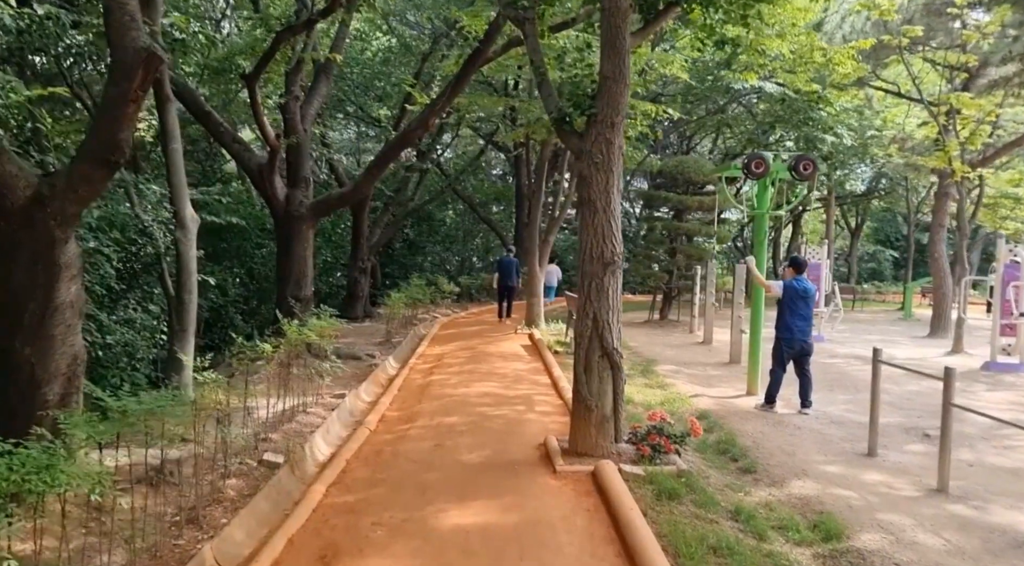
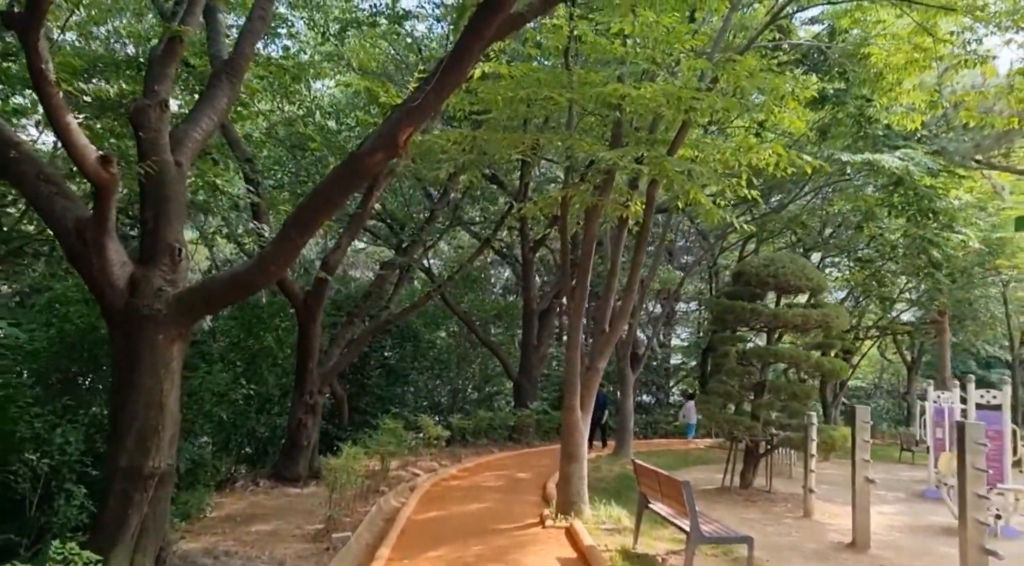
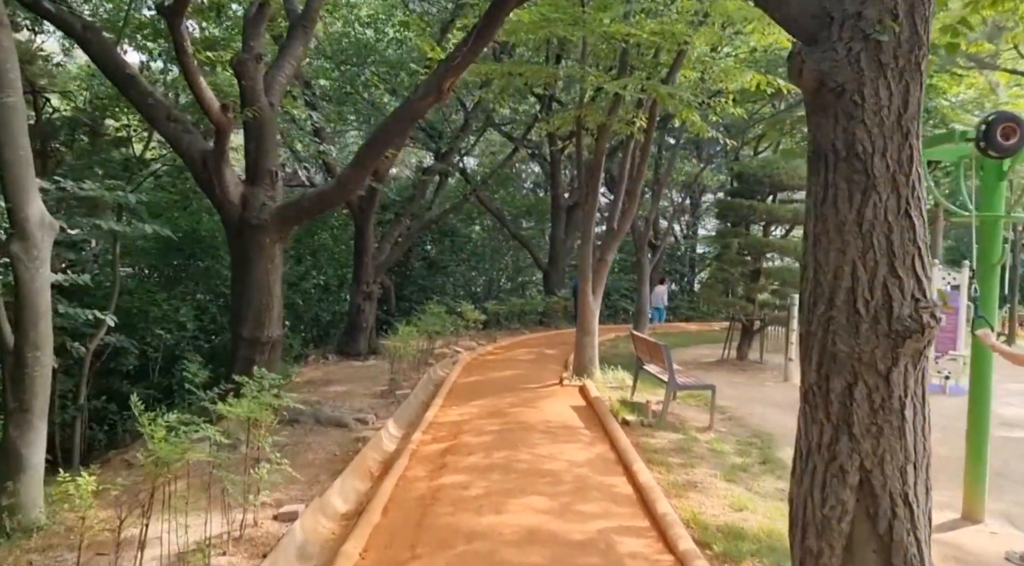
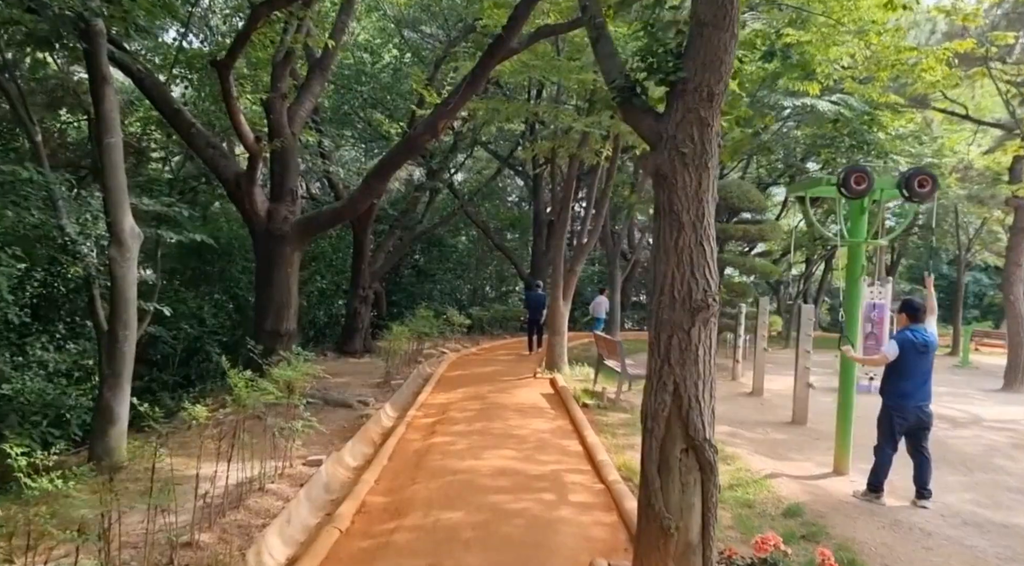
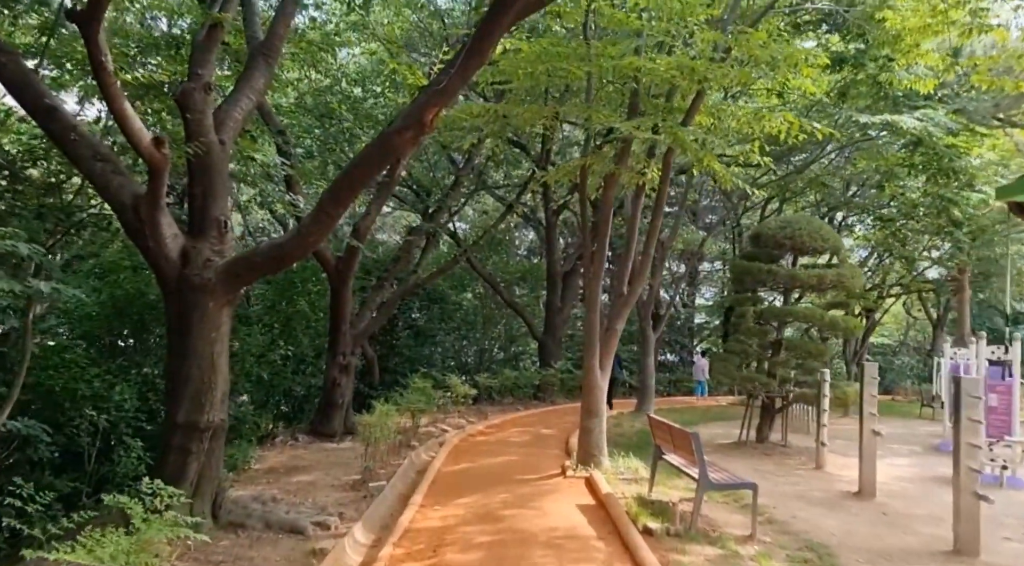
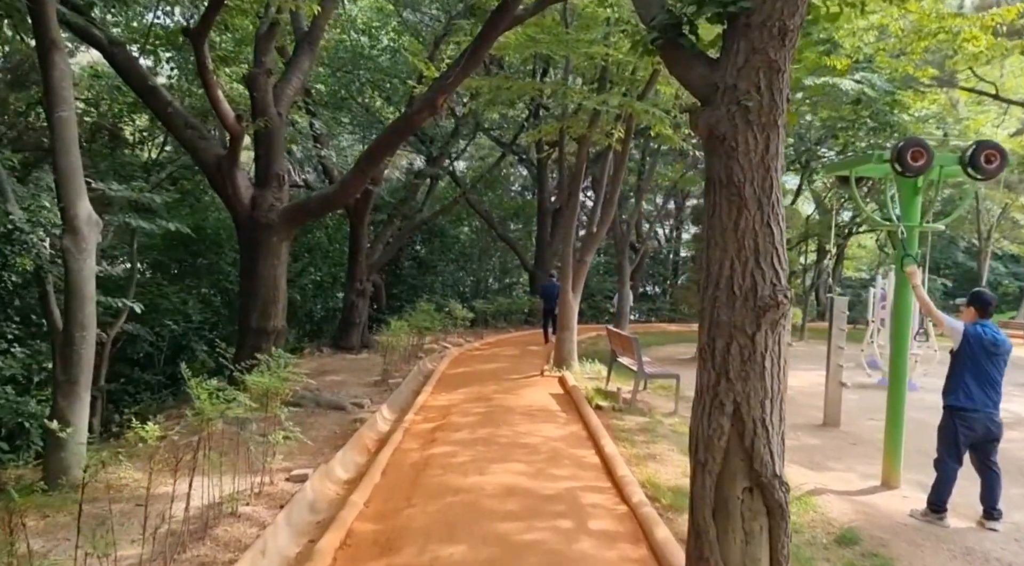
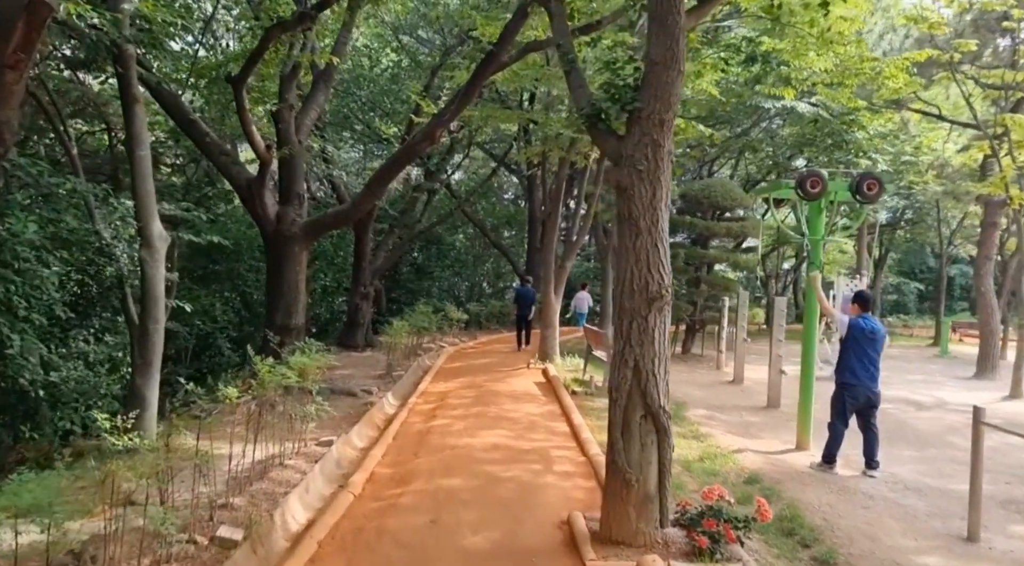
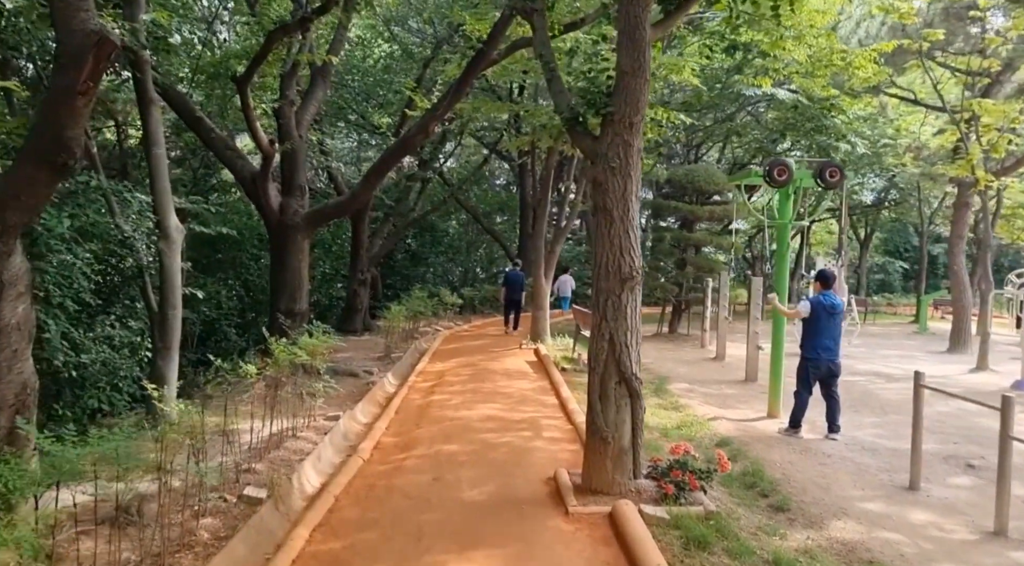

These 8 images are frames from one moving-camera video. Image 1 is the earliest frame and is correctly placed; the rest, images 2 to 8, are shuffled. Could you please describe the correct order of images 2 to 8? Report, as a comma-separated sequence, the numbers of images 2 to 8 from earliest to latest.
8, 7, 4, 6, 3, 5, 2
